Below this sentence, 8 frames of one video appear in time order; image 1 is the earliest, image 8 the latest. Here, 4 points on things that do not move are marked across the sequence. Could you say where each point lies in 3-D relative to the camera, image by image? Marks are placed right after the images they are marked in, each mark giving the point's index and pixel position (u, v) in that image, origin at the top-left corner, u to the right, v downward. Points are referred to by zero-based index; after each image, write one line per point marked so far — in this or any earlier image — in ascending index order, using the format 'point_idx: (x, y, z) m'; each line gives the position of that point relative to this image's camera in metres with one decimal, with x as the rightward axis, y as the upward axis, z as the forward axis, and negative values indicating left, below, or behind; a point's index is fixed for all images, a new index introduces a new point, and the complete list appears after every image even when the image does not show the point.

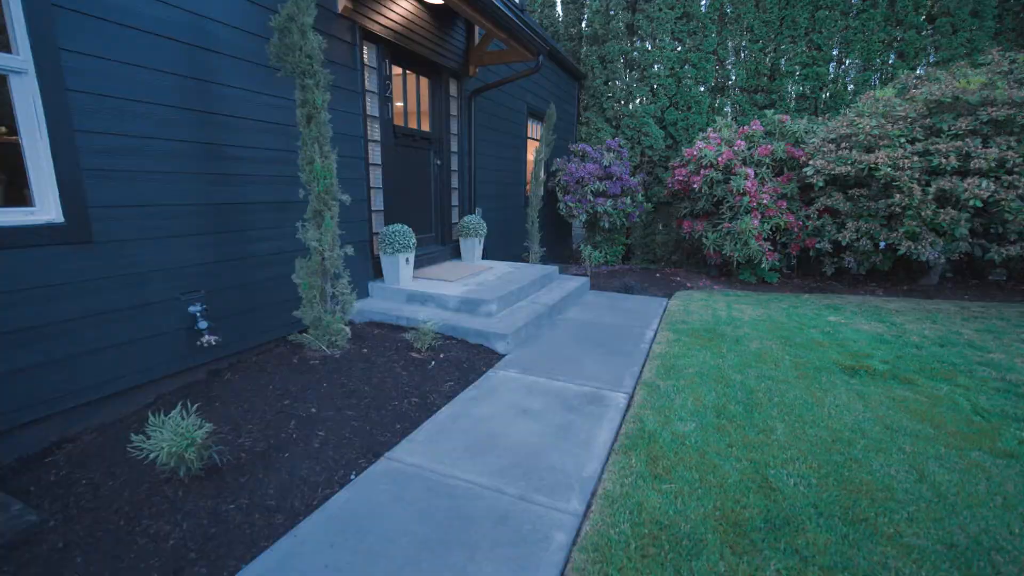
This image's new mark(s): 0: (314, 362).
0: (-1.2, -0.5, +3.3) m
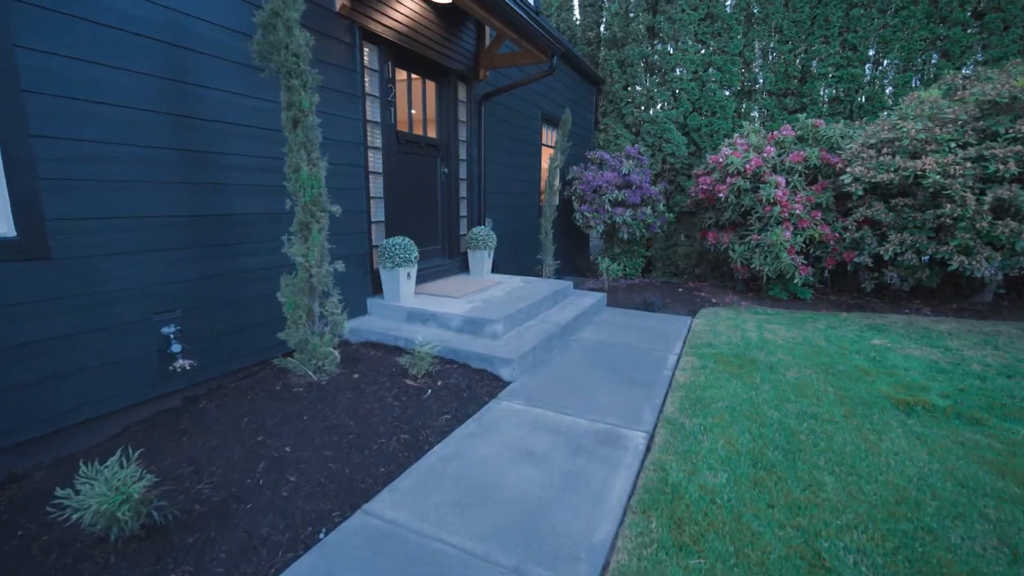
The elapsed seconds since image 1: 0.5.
0: (-1.2, -0.6, +3.0) m
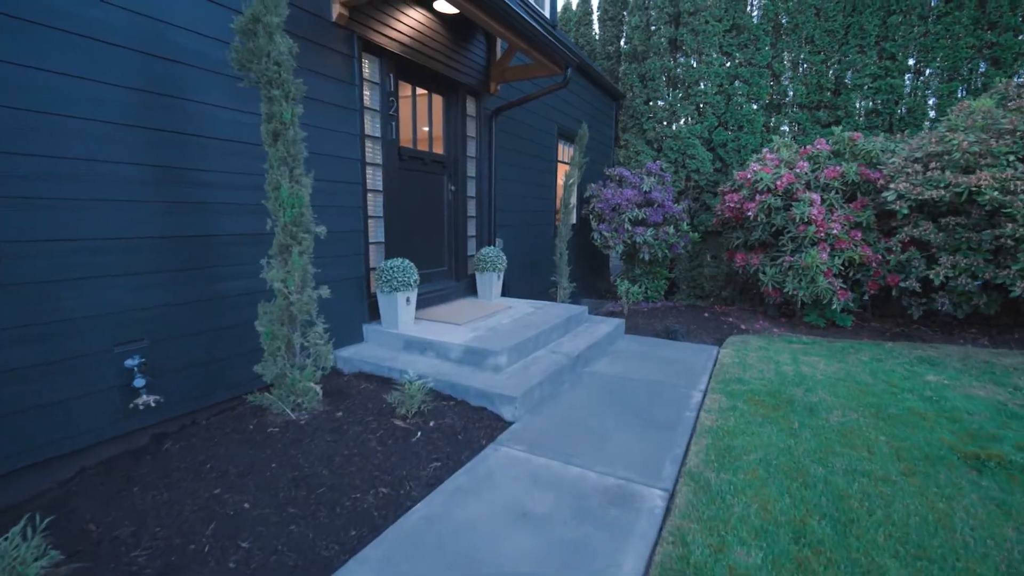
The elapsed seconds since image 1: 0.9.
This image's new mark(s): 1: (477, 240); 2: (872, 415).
0: (-1.2, -0.7, +2.7) m
1: (-0.3, +0.5, +5.1) m
2: (+2.1, -0.7, +3.1) m
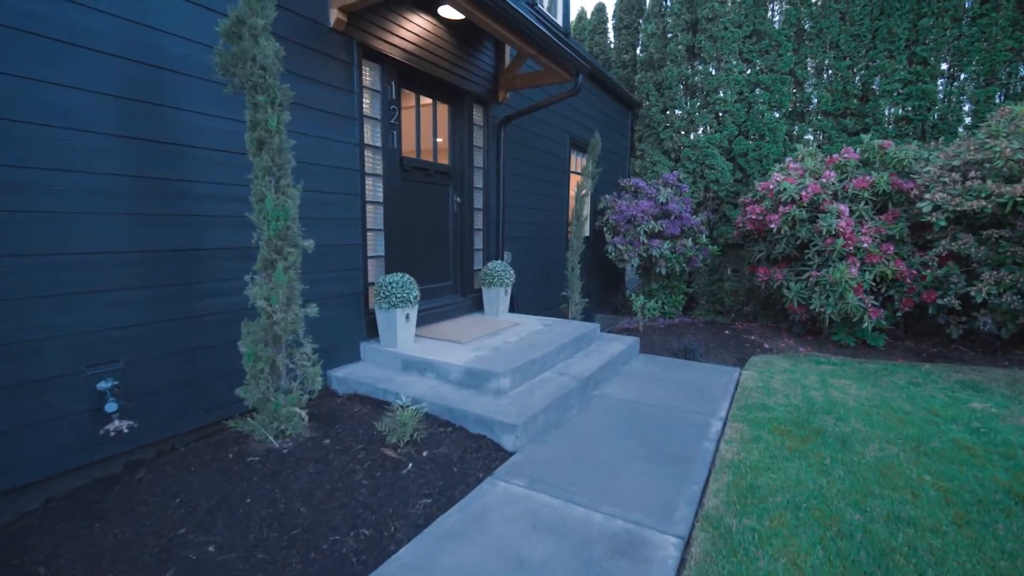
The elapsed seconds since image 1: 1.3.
0: (-1.2, -0.8, +2.5) m
1: (-0.3, +0.3, +4.9) m
2: (+2.1, -0.8, +2.7) m
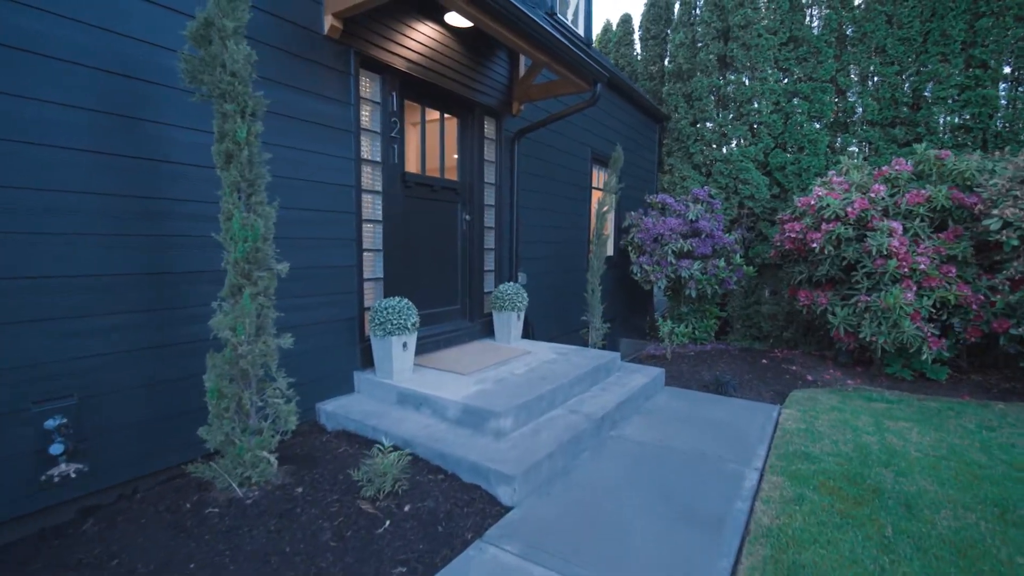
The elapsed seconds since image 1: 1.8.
0: (-1.3, -0.9, +2.2) m
1: (-0.1, +0.1, +4.6) m
2: (+2.0, -1.0, +2.3) m
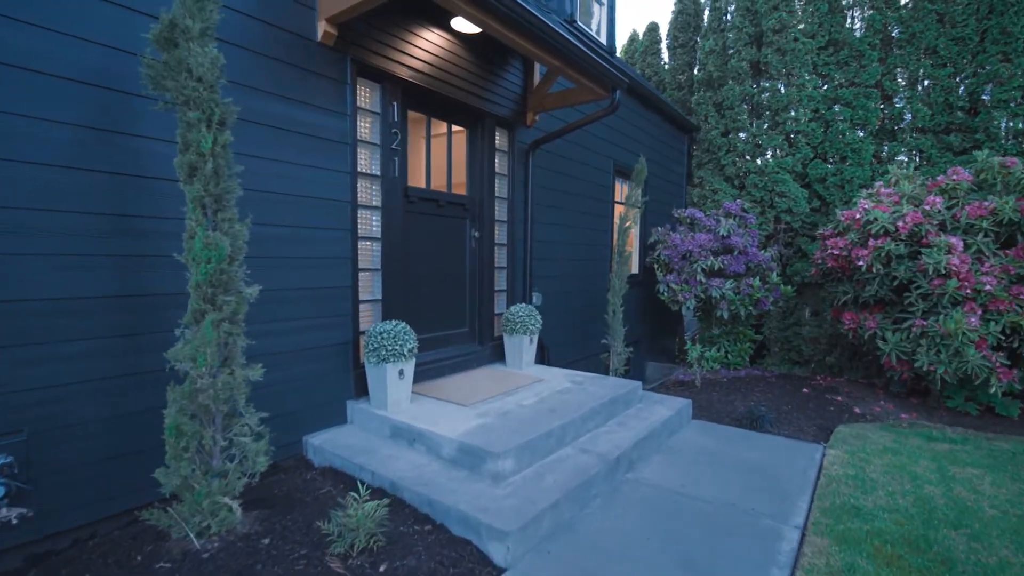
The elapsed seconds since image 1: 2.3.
0: (-1.3, -1.0, +2.0) m
1: (0.0, -0.1, +4.3) m
2: (+2.0, -1.1, +1.8) m
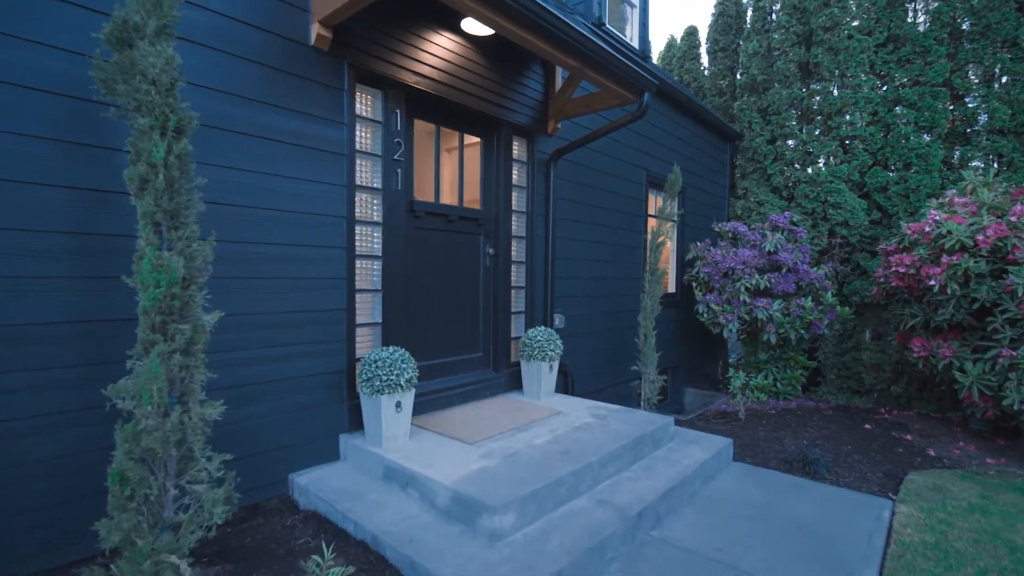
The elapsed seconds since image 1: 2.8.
0: (-1.3, -1.1, +1.7) m
1: (+0.1, -0.2, +4.0) m
2: (+1.9, -1.2, +1.3) m
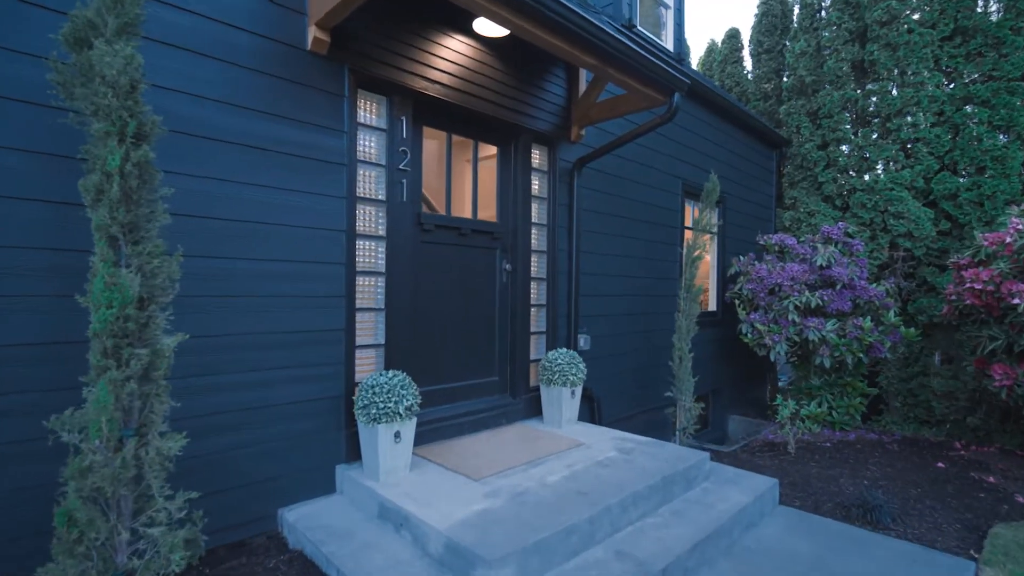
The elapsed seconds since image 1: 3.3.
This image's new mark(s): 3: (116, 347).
0: (-1.4, -1.2, +1.5) m
1: (+0.3, -0.3, +3.7) m
2: (+1.8, -1.2, +0.8) m
3: (-1.2, -0.2, +1.7) m
